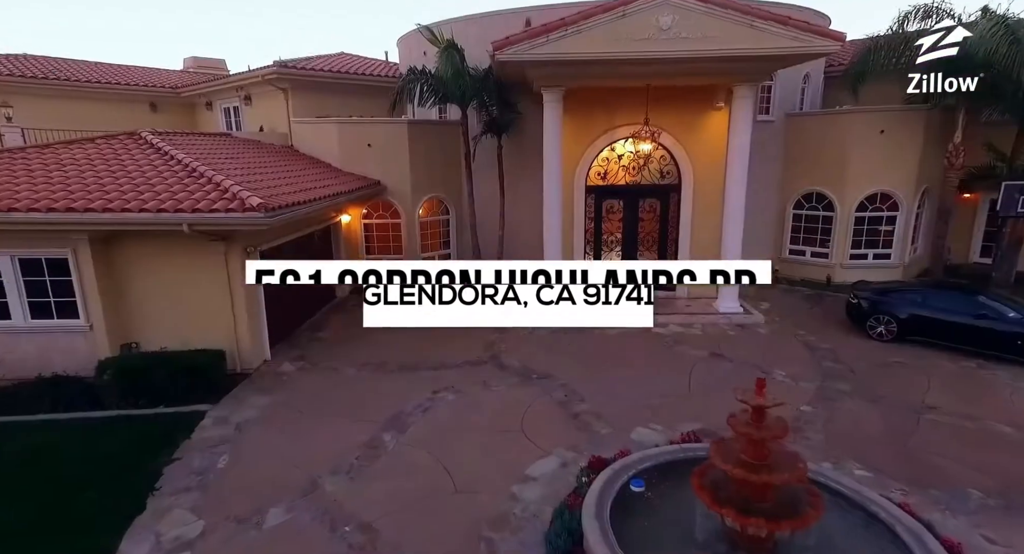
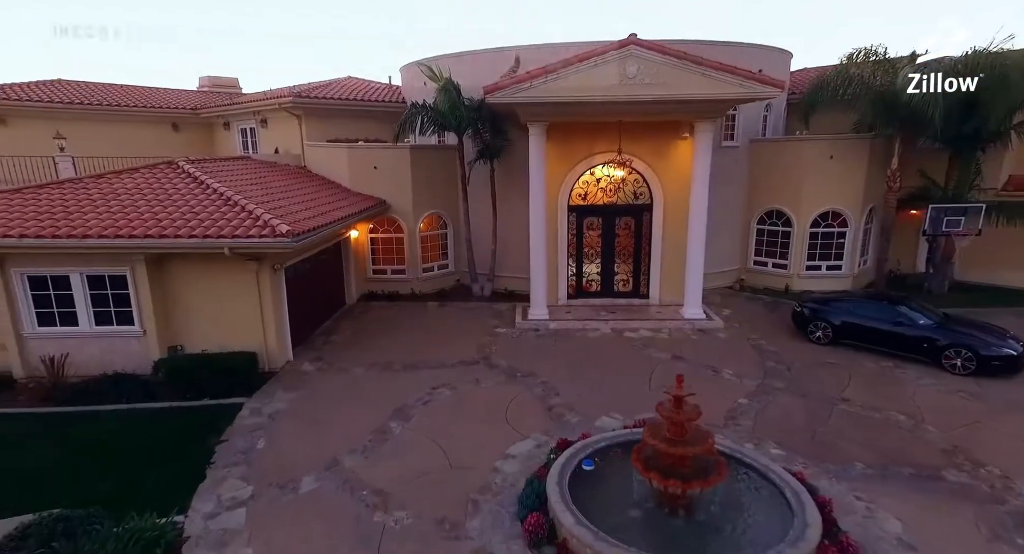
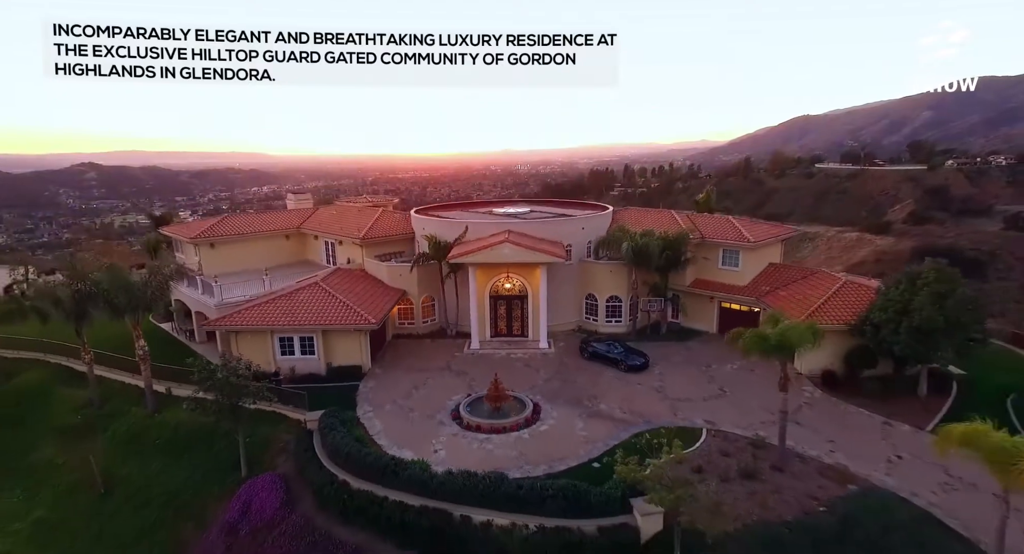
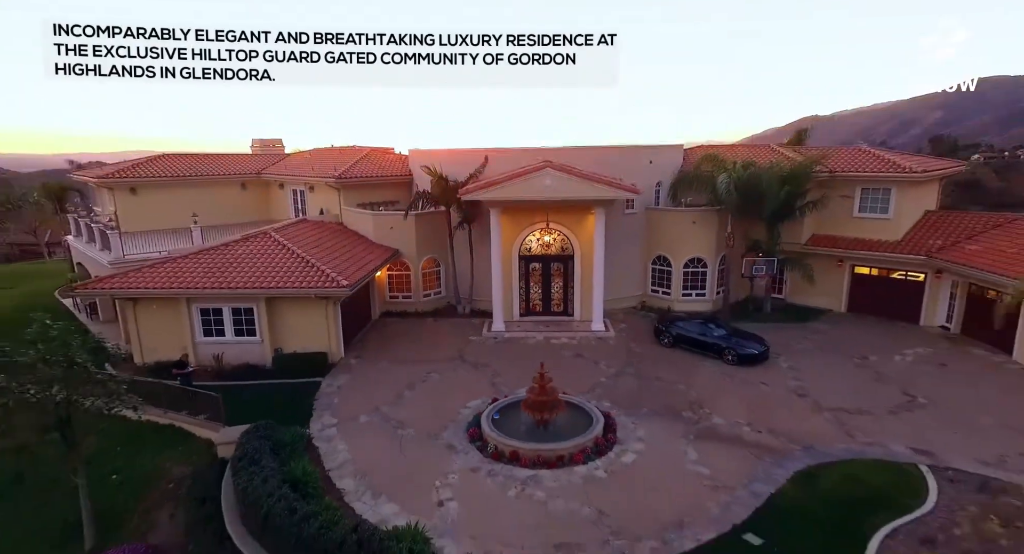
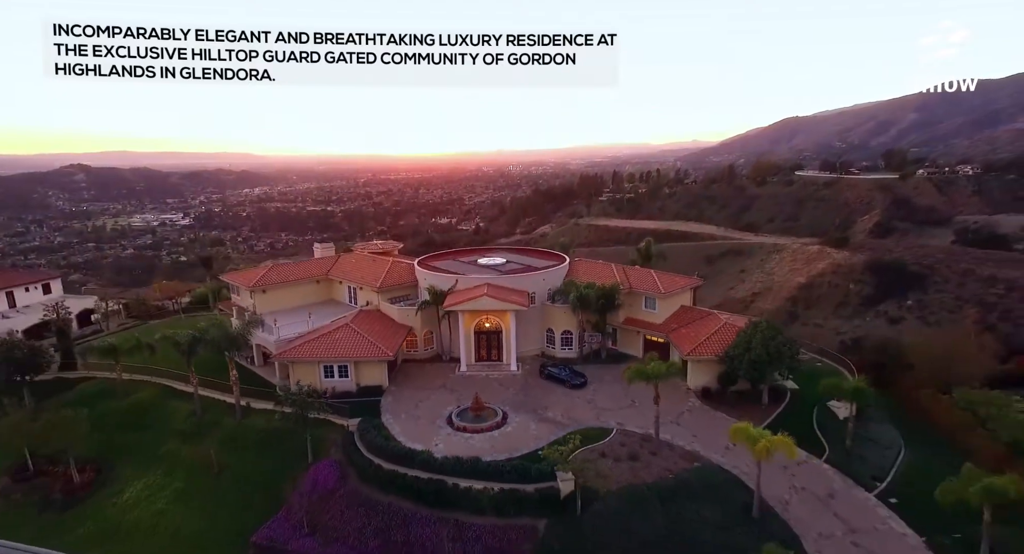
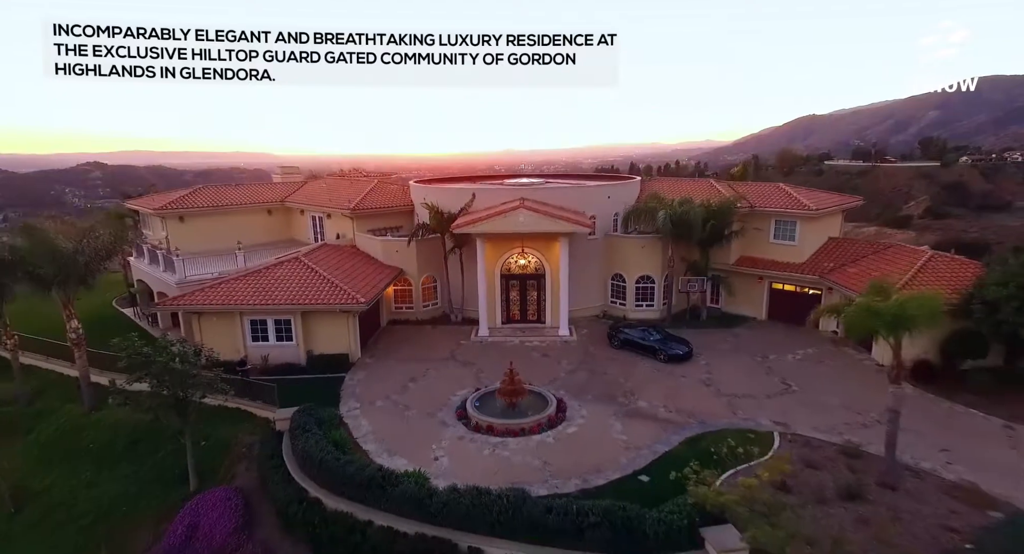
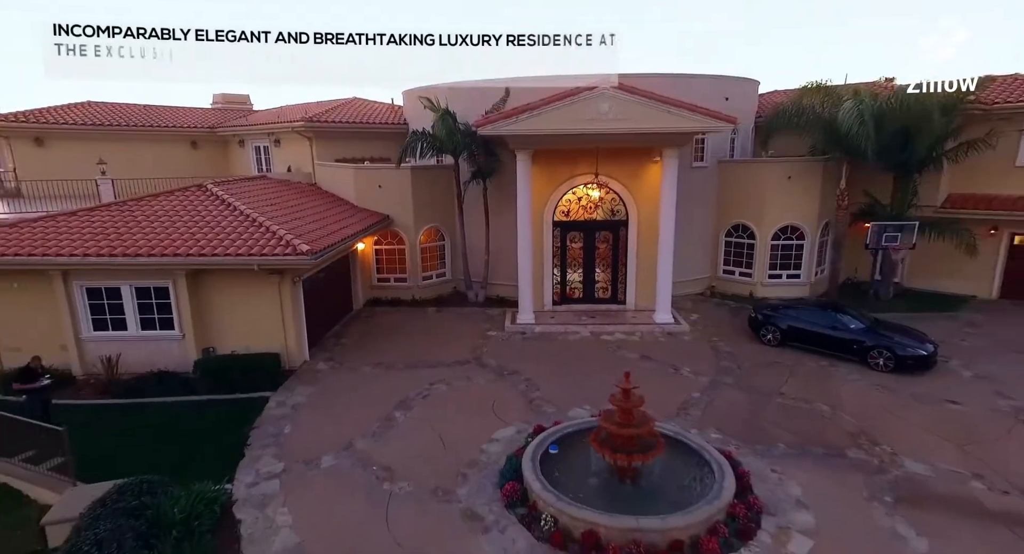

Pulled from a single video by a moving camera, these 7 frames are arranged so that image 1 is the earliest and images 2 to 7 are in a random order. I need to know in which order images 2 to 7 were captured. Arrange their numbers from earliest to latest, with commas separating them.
2, 7, 4, 6, 3, 5
